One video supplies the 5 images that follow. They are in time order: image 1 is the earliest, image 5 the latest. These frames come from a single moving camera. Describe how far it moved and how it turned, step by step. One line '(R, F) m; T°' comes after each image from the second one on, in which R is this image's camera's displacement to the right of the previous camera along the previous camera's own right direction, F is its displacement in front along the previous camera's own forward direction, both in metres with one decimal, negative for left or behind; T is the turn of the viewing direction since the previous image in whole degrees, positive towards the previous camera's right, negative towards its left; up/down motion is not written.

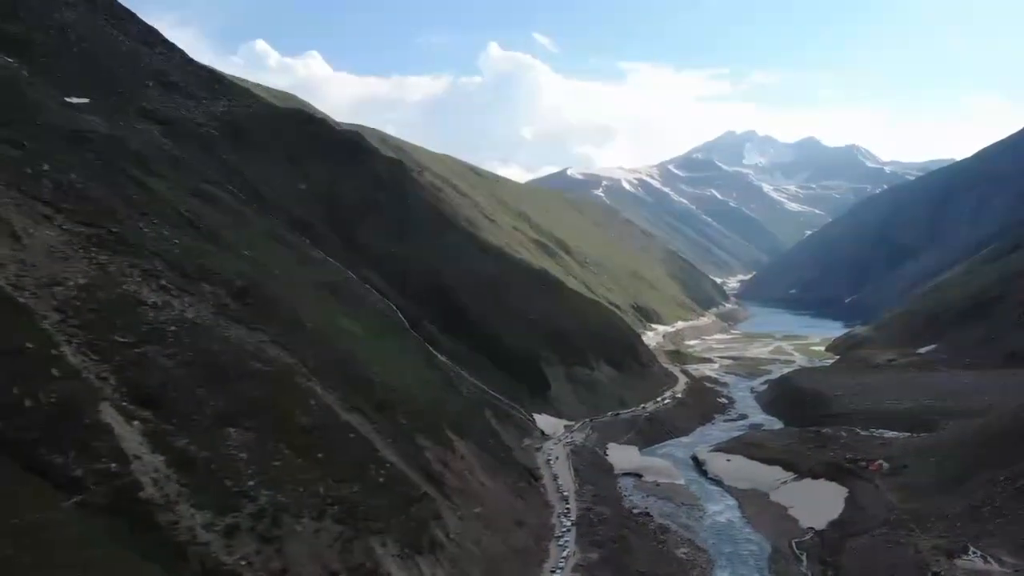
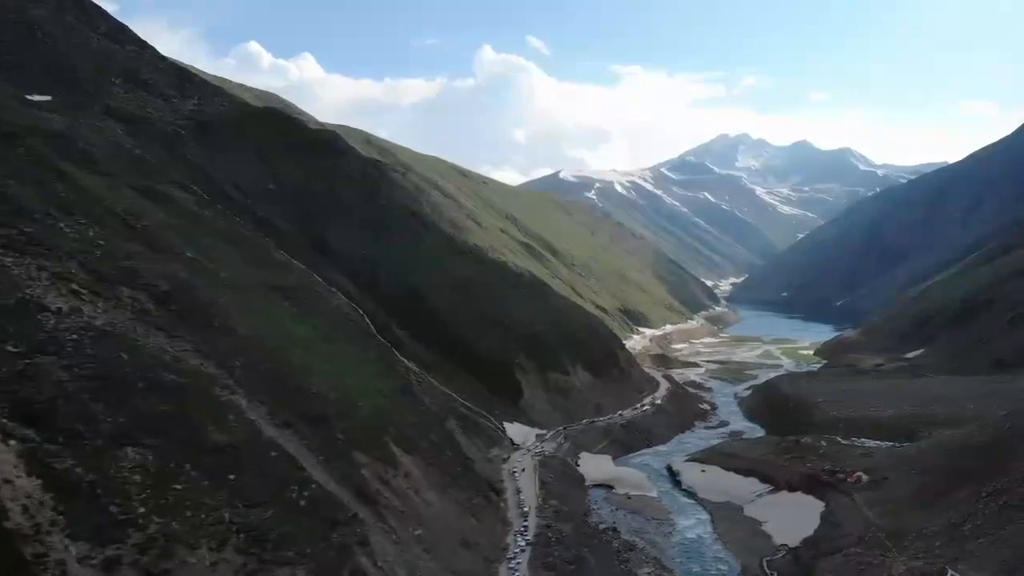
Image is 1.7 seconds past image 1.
(+1.8, +2.1) m; 0°
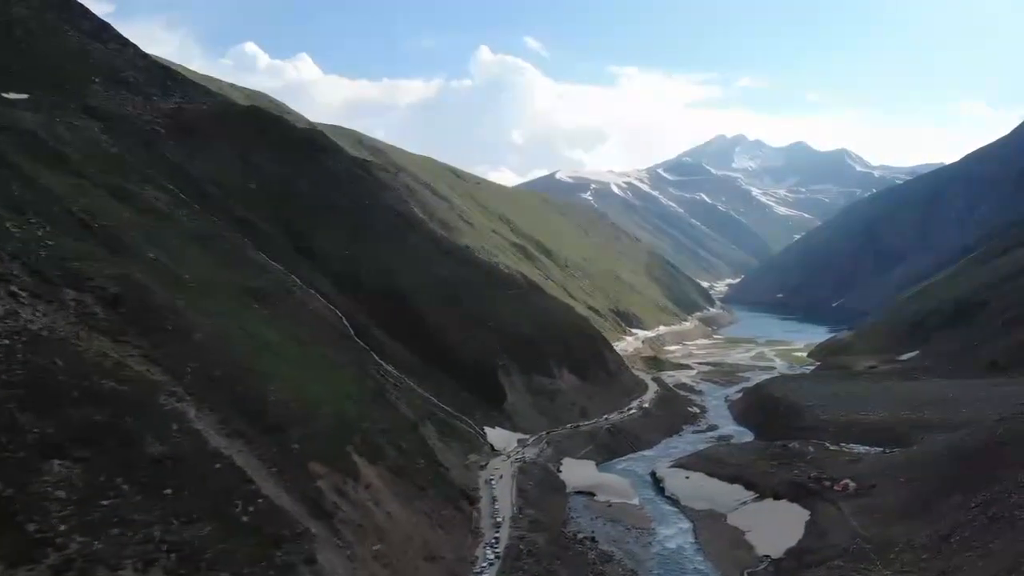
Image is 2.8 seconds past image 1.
(+1.1, +1.3) m; 0°
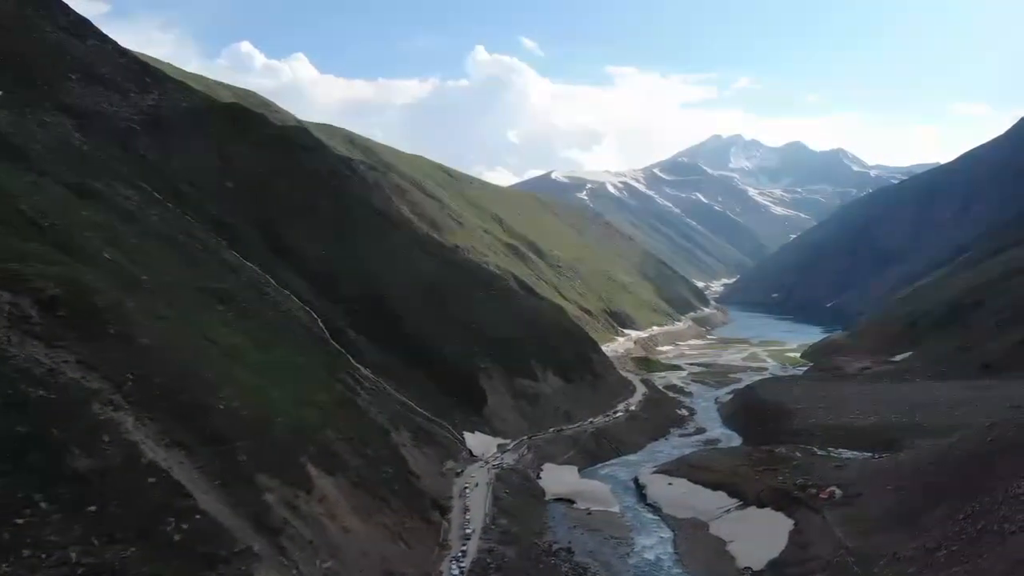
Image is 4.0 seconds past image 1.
(+1.2, +1.5) m; 0°
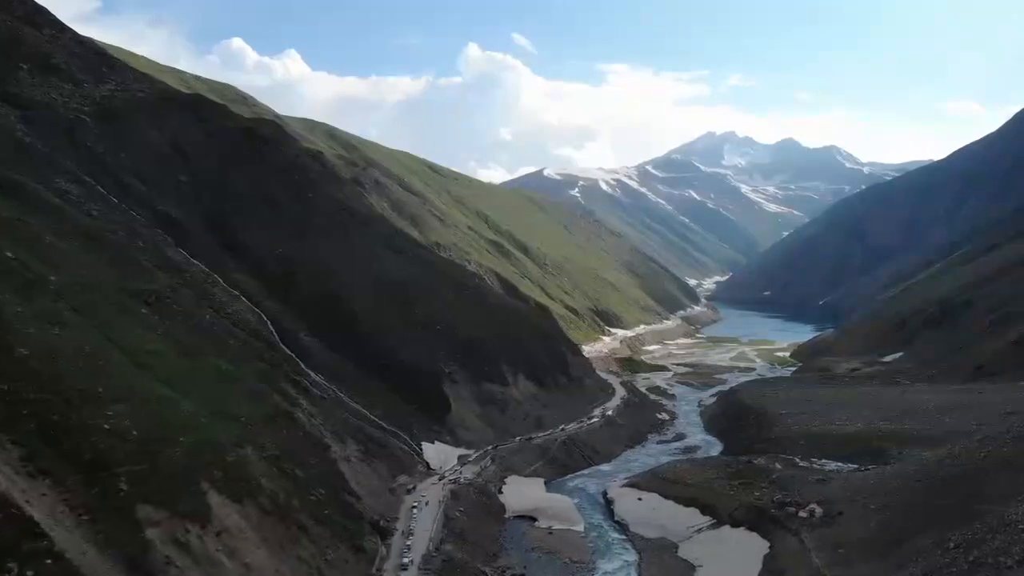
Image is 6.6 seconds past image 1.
(+2.0, +3.3) m; 0°
